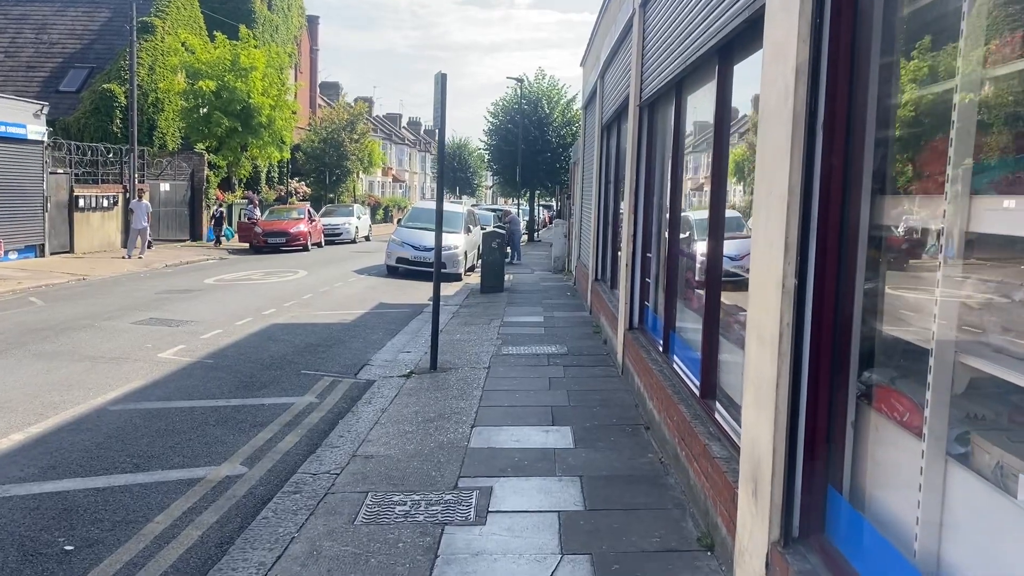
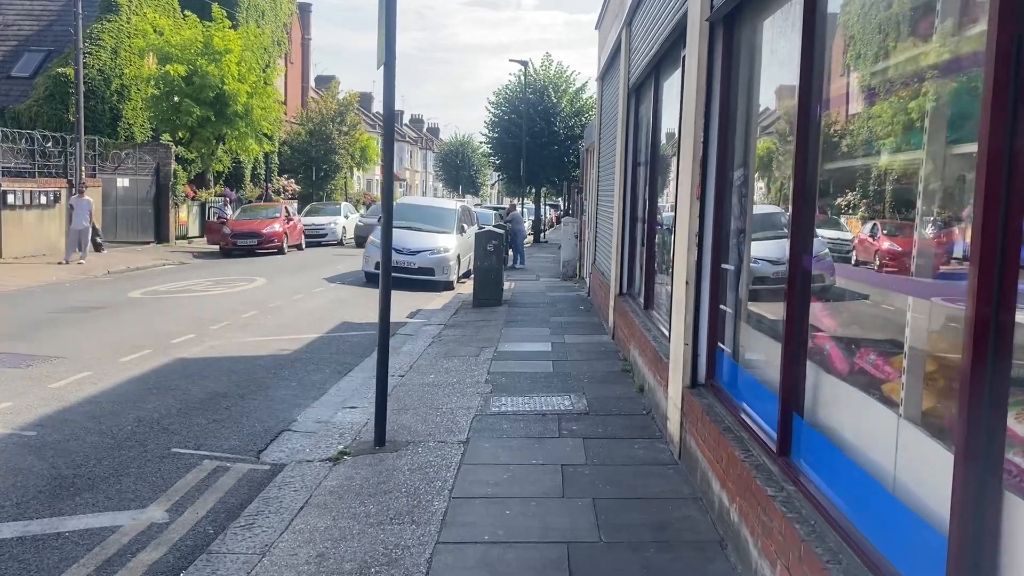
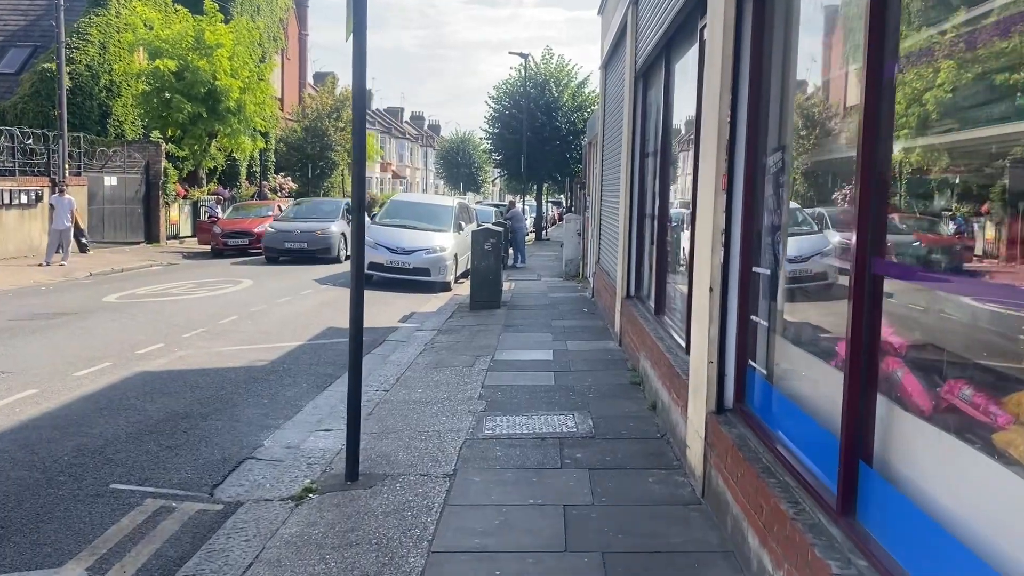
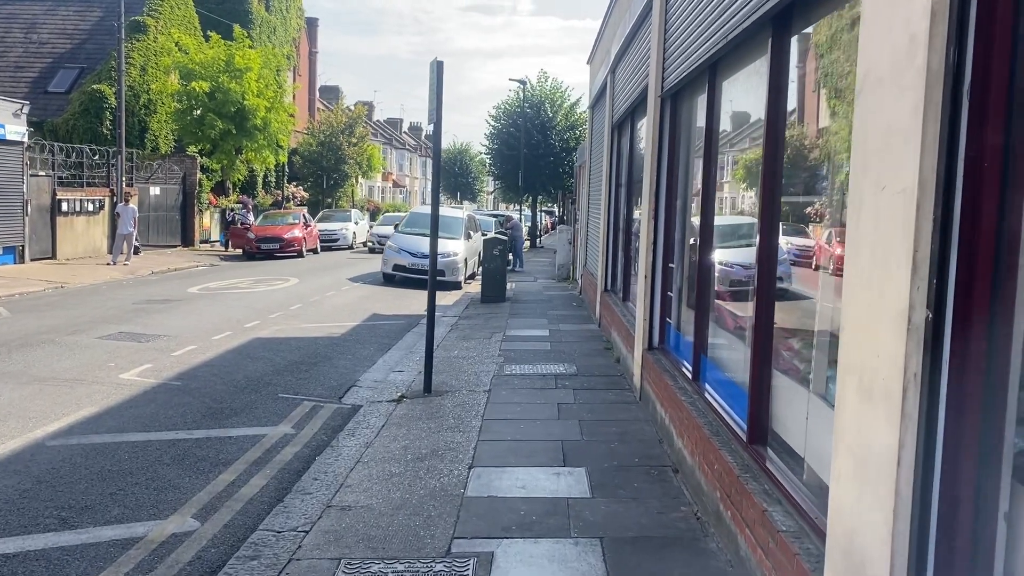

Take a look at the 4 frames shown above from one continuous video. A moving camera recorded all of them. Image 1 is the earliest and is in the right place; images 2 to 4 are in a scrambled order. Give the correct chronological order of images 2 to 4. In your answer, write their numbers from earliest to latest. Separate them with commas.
4, 2, 3
